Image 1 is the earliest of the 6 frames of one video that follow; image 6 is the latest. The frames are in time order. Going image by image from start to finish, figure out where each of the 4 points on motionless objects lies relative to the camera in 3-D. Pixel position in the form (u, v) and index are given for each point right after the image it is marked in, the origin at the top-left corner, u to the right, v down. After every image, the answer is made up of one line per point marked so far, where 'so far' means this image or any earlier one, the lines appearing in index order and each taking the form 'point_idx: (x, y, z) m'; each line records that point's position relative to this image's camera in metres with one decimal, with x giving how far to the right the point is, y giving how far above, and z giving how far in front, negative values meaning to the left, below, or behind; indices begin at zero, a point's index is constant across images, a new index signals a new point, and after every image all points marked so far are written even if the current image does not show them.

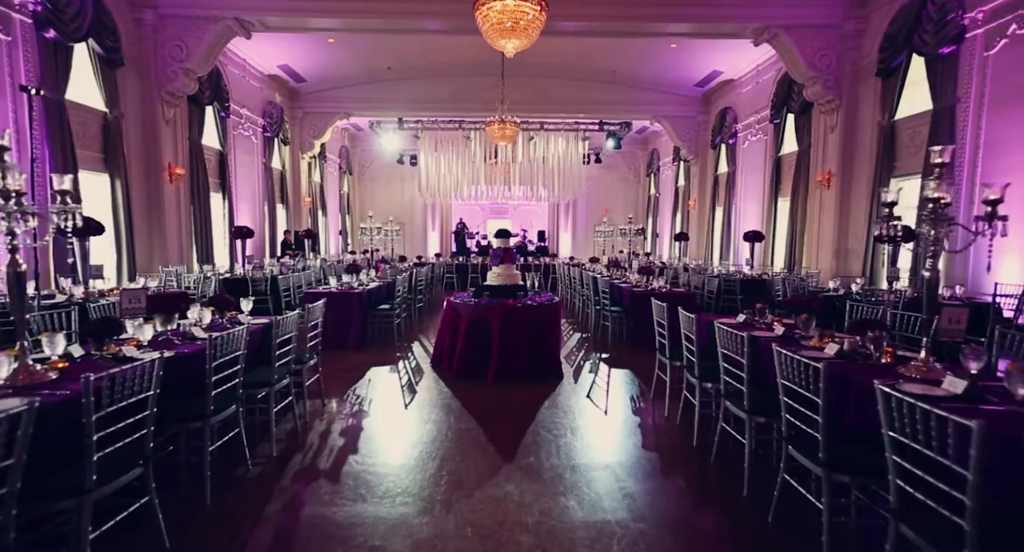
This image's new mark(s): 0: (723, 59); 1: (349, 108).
0: (+4.7, +4.8, +10.7) m
1: (-4.5, +4.6, +13.2) m
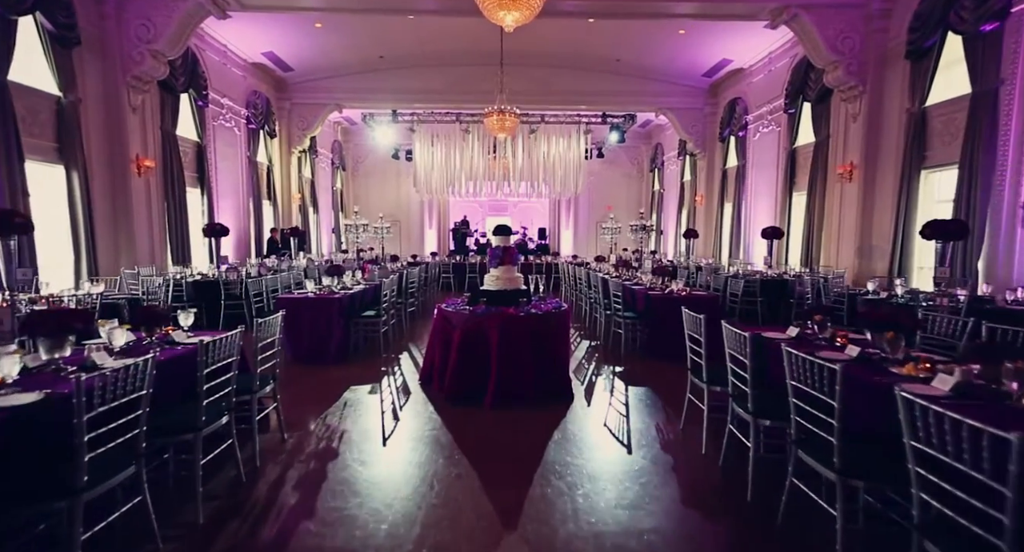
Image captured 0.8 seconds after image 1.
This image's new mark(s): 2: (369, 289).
0: (+4.7, +4.8, +10.0) m
1: (-4.5, +4.6, +12.5) m
2: (-1.6, -0.1, +5.3) m
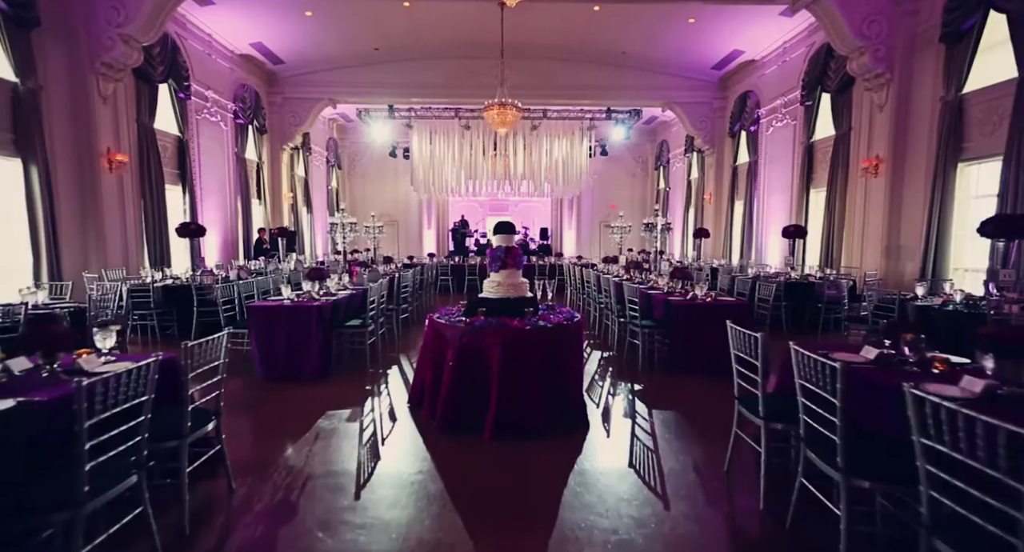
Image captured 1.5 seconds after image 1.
0: (+4.7, +4.8, +9.5) m
1: (-4.5, +4.5, +12.0) m
2: (-1.6, -0.2, +4.7) m
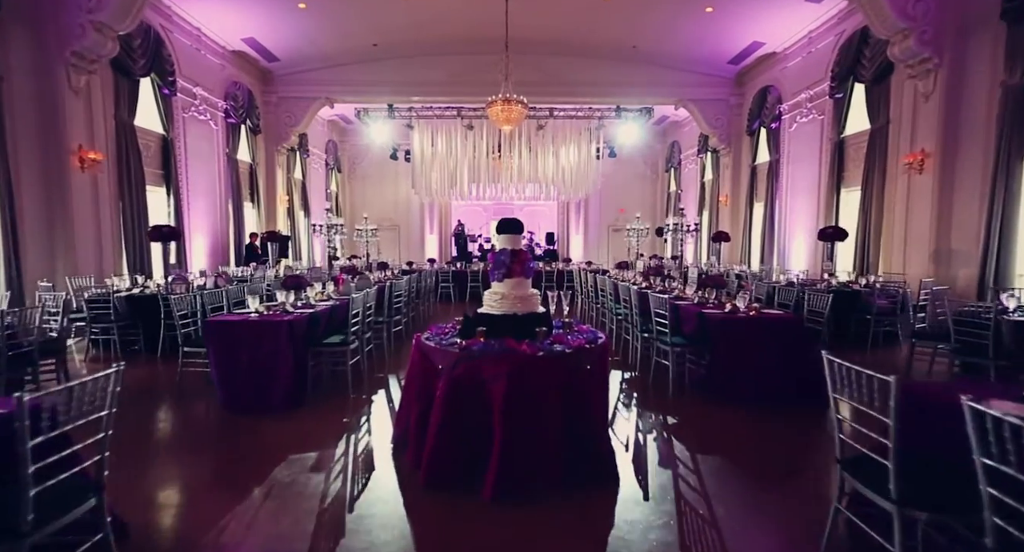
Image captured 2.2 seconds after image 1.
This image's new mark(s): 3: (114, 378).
0: (+4.8, +4.7, +8.9) m
1: (-4.4, +4.4, +11.5) m
2: (-1.5, -0.2, +4.1) m
3: (-1.3, -0.3, +1.5) m
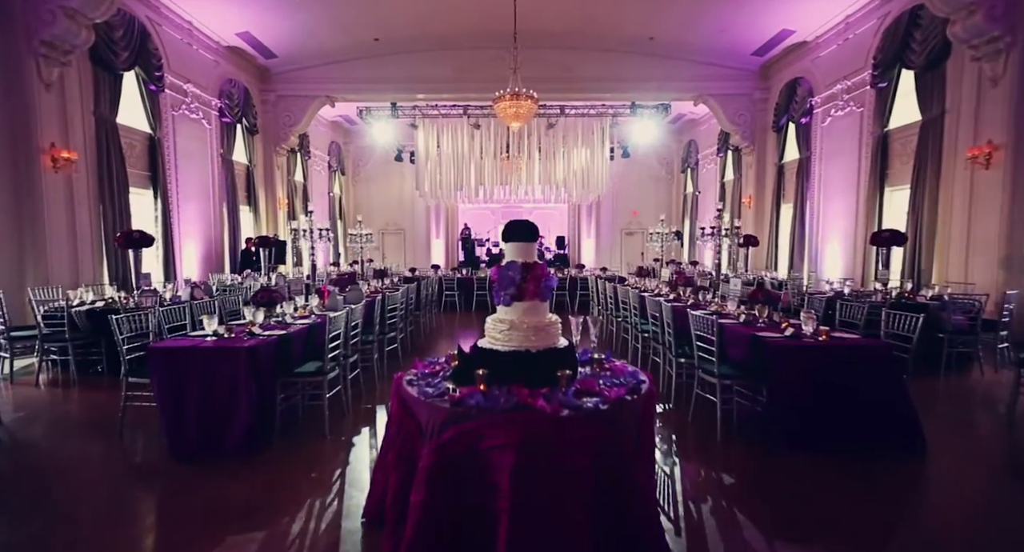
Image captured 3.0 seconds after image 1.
0: (+5.0, +4.5, +8.2) m
1: (-4.1, +4.2, +10.9) m
2: (-1.4, -0.3, +3.5) m
3: (-1.3, -0.4, +0.9) m
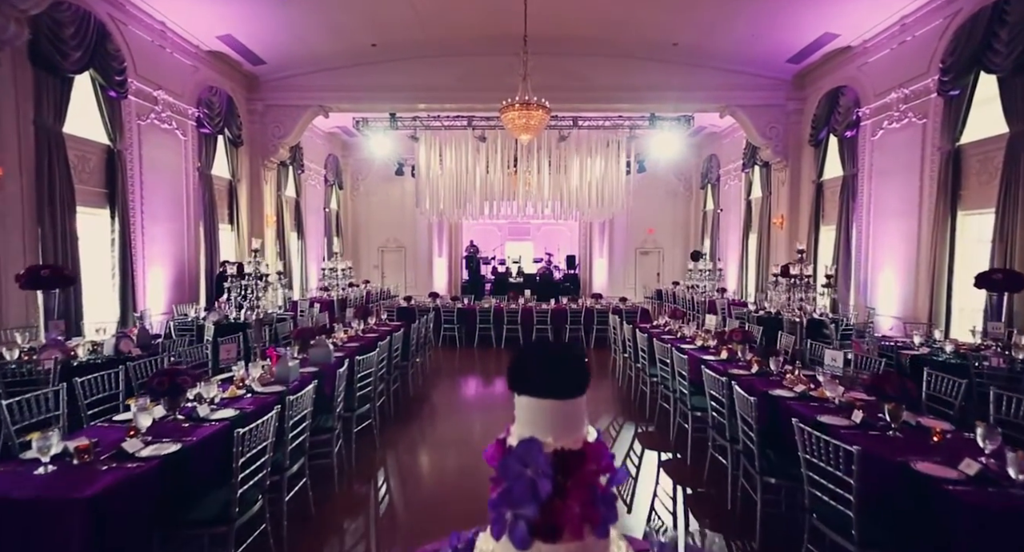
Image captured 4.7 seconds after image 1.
0: (+5.1, +4.0, +7.1) m
1: (-4.0, +3.7, +10.0) m
2: (-1.4, -0.7, +2.4) m
3: (-1.2, -0.7, -0.1) m
